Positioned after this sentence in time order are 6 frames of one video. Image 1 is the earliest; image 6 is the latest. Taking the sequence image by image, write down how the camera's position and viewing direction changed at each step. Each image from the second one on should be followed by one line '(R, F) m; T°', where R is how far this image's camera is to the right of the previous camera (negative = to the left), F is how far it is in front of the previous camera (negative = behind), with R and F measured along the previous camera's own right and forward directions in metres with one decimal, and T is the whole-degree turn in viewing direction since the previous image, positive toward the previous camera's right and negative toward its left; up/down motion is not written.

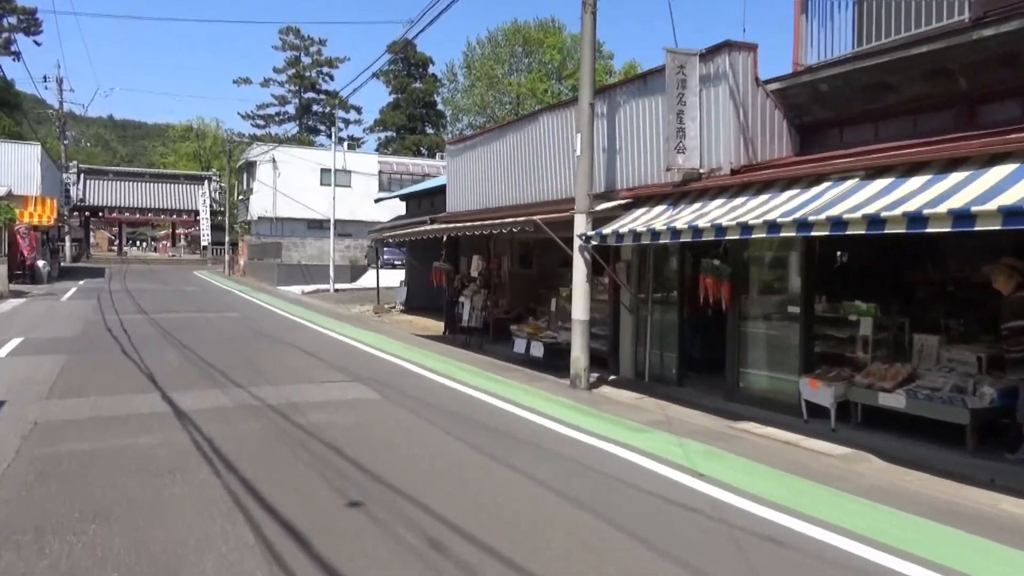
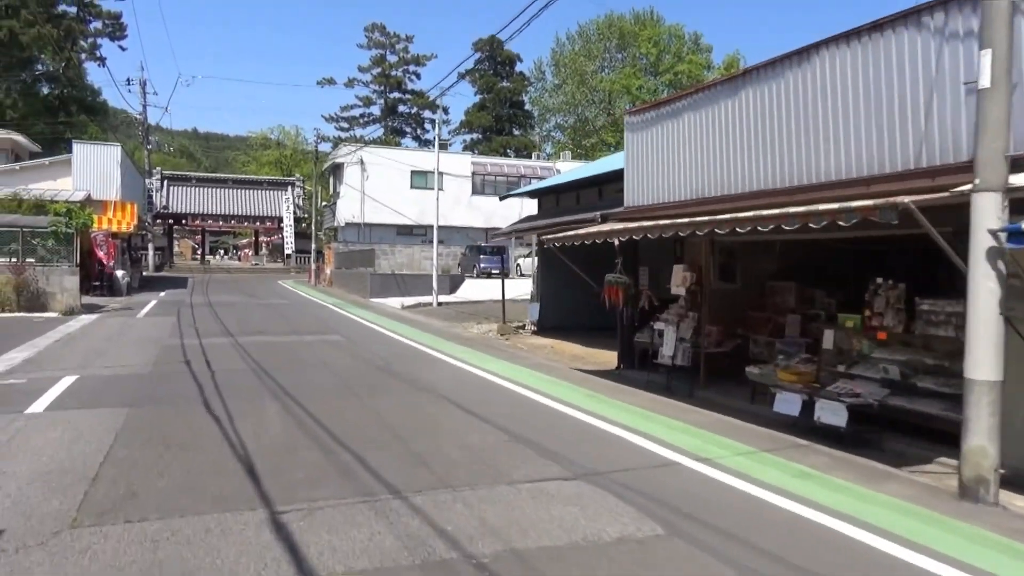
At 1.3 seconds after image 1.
(-2.3, +4.9) m; -5°
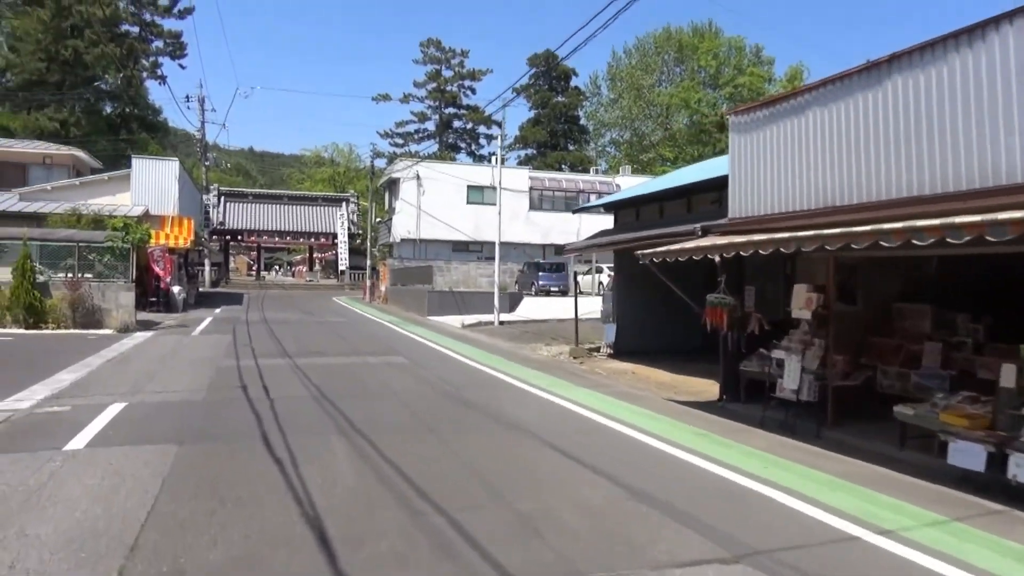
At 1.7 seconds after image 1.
(-0.7, +1.5) m; -3°
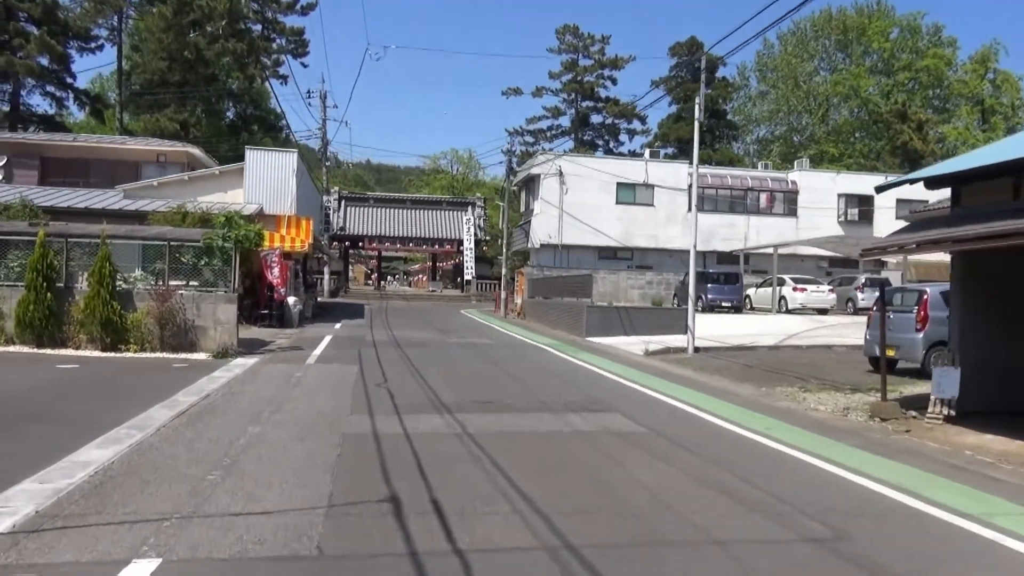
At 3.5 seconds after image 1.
(-2.6, +6.8) m; -8°
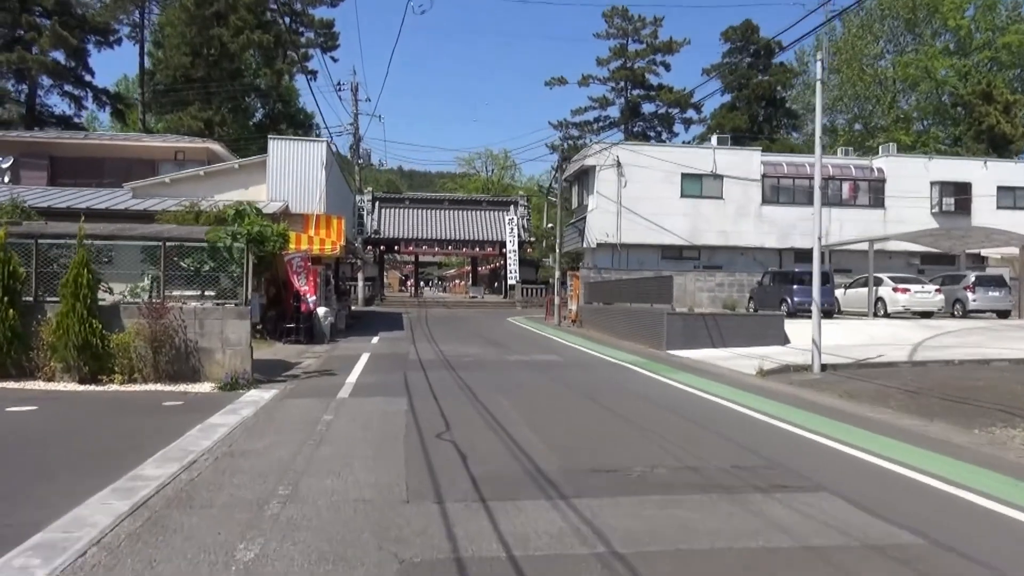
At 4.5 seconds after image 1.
(-1.1, +4.5) m; -2°
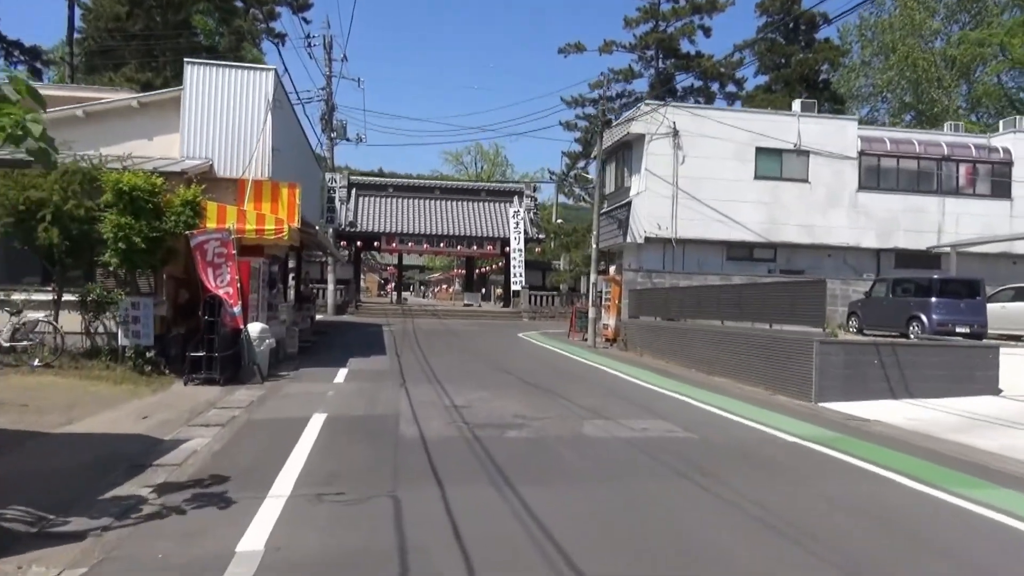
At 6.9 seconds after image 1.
(-1.5, +10.0) m; +1°
